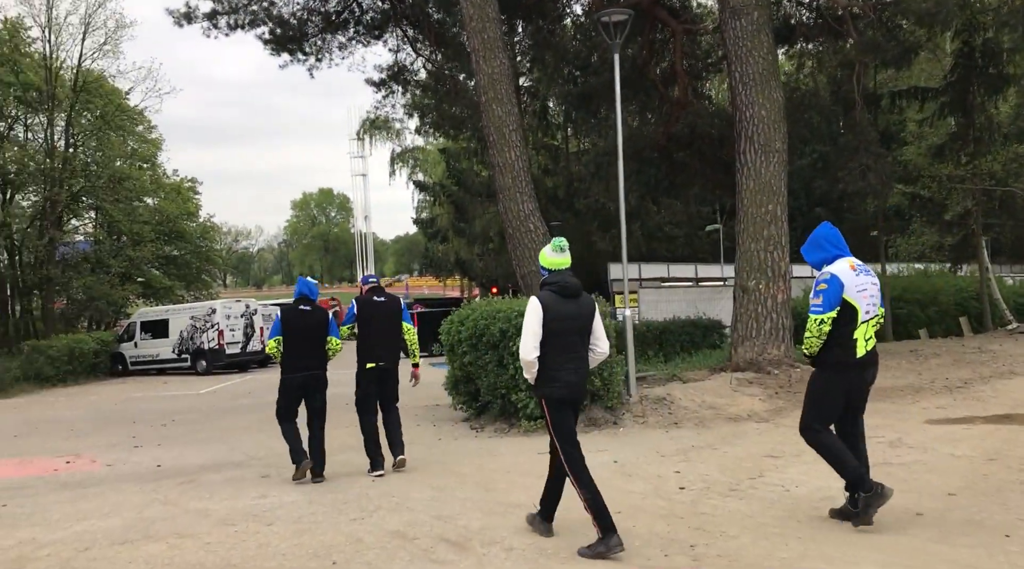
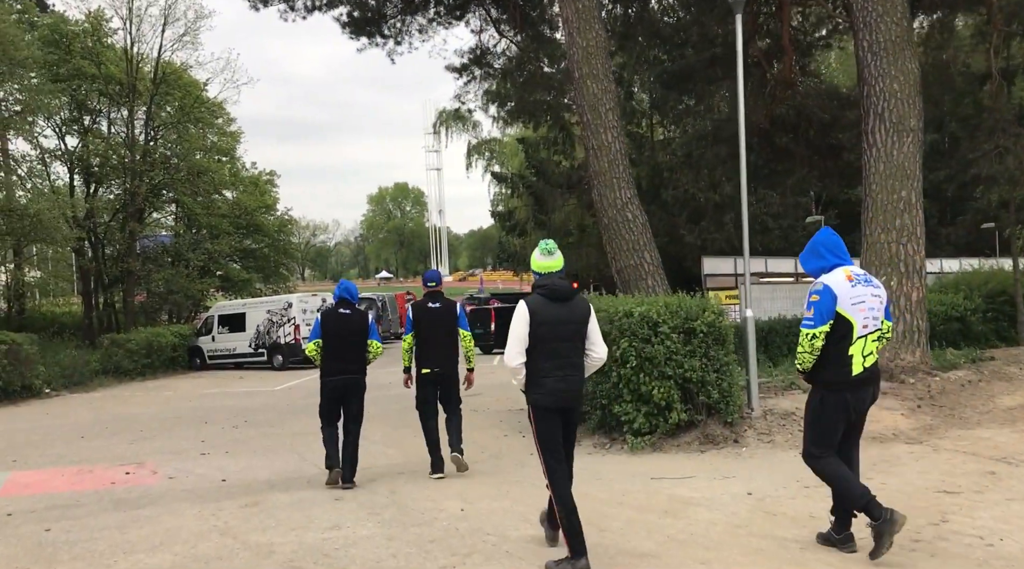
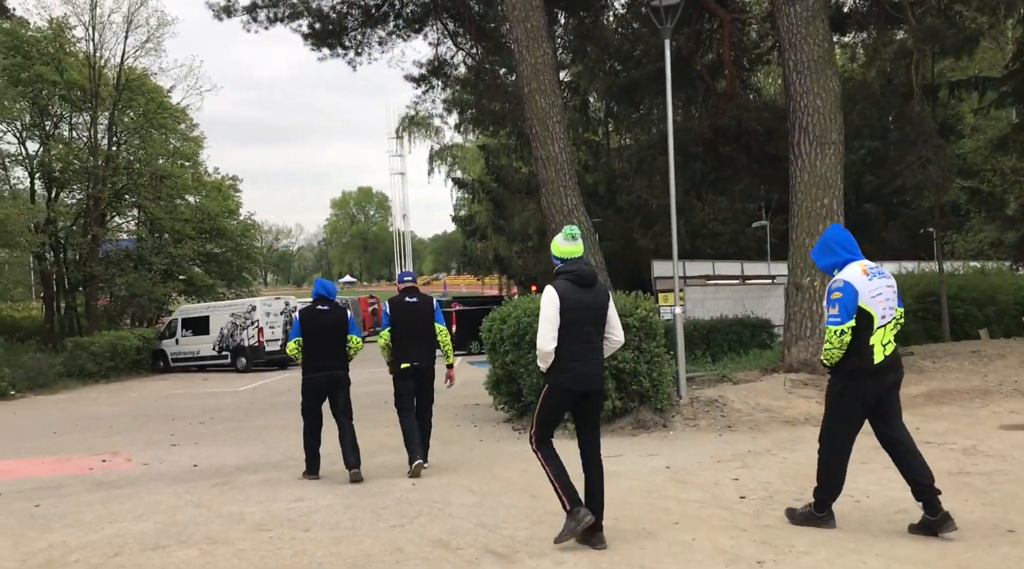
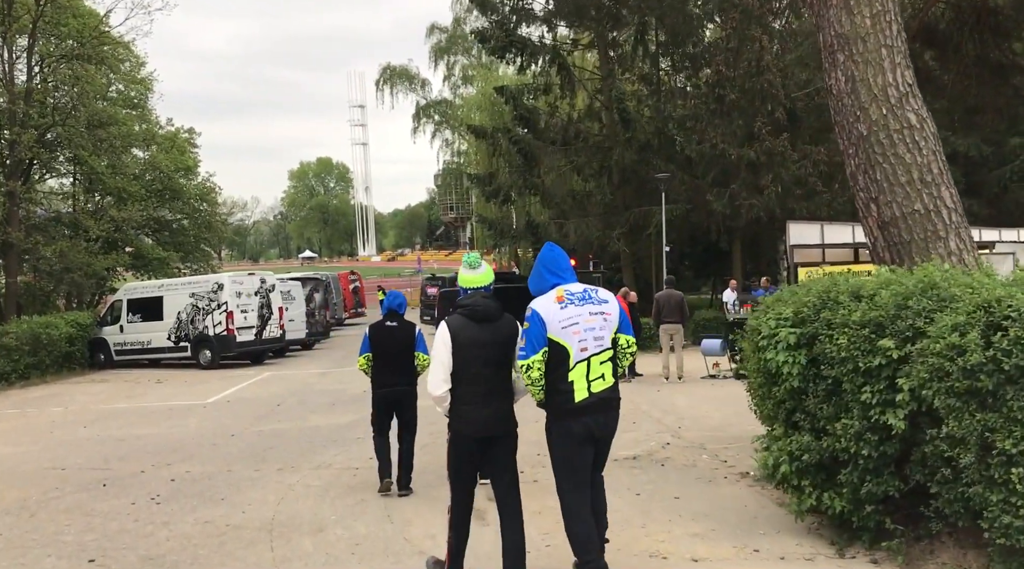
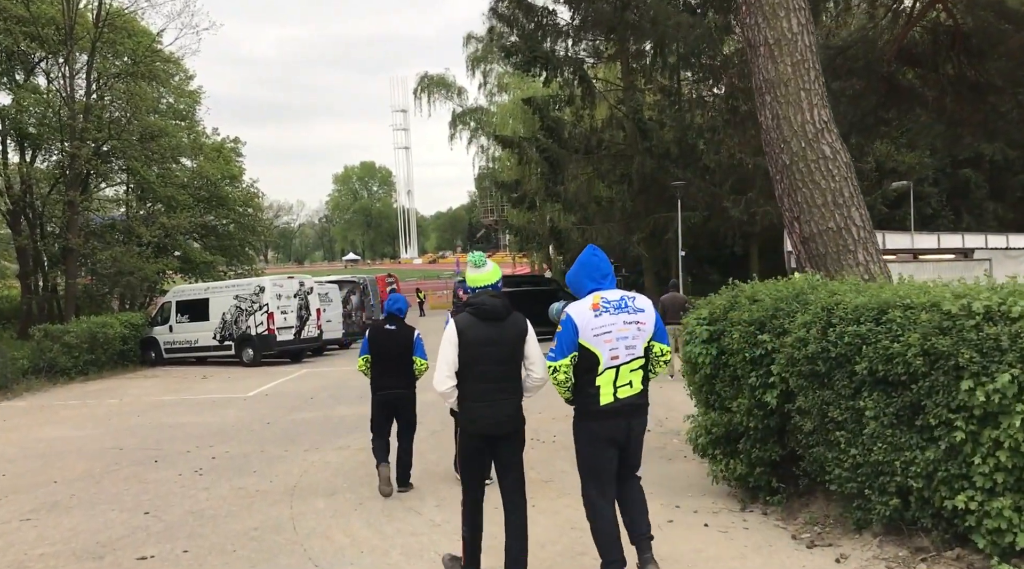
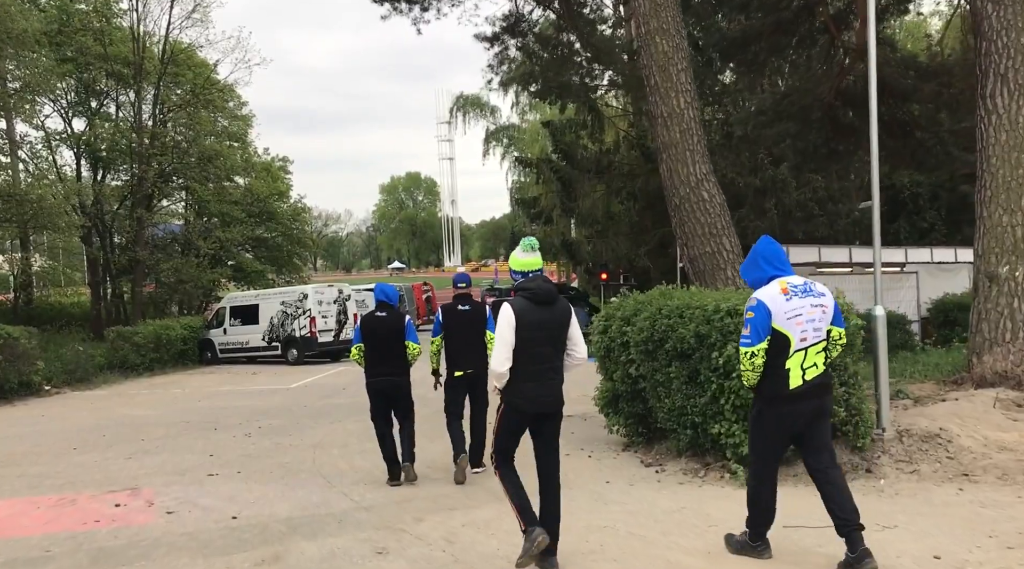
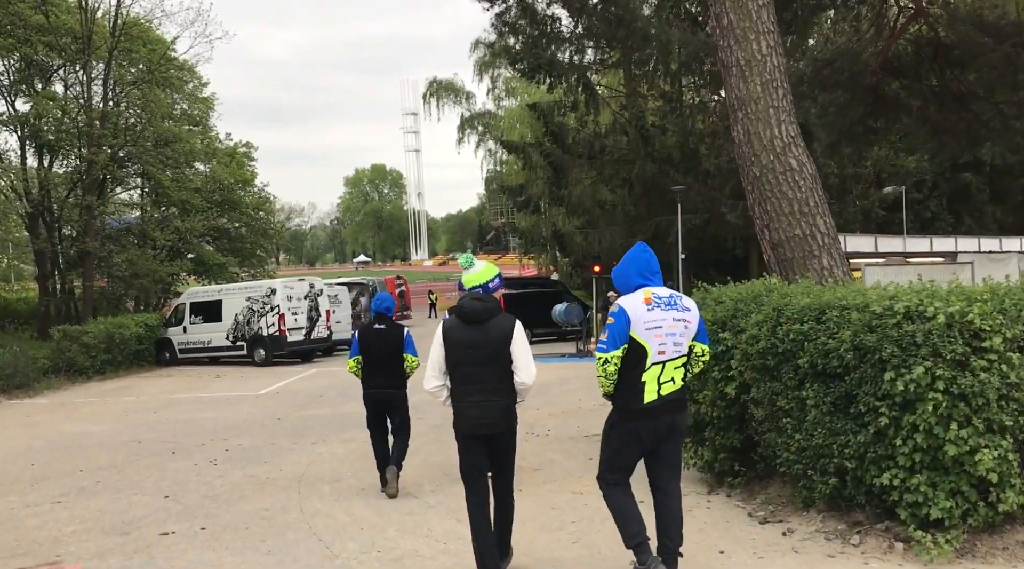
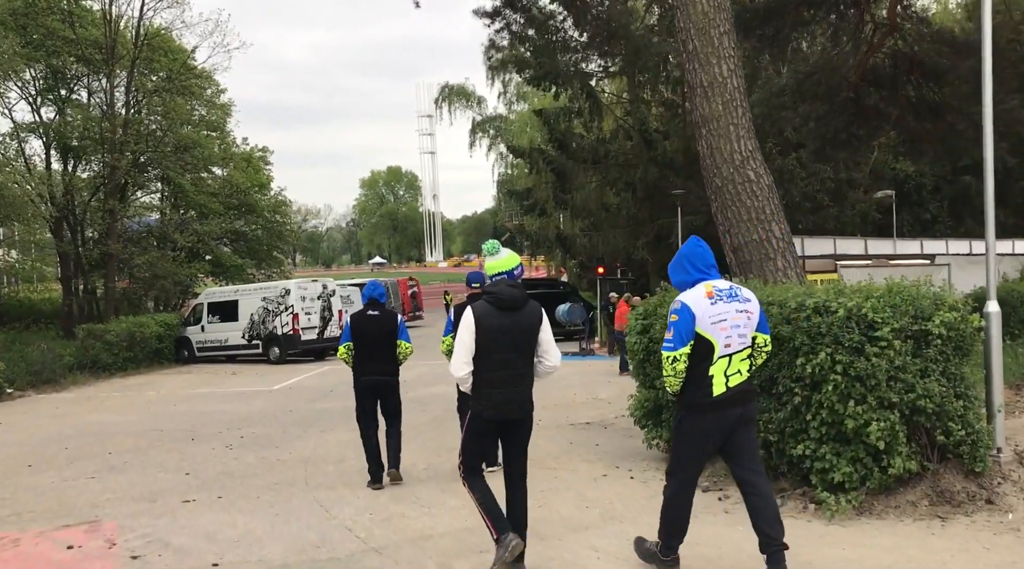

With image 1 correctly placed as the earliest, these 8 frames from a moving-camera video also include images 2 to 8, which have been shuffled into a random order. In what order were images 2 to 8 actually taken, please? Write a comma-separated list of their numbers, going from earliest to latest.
3, 2, 6, 8, 7, 5, 4
